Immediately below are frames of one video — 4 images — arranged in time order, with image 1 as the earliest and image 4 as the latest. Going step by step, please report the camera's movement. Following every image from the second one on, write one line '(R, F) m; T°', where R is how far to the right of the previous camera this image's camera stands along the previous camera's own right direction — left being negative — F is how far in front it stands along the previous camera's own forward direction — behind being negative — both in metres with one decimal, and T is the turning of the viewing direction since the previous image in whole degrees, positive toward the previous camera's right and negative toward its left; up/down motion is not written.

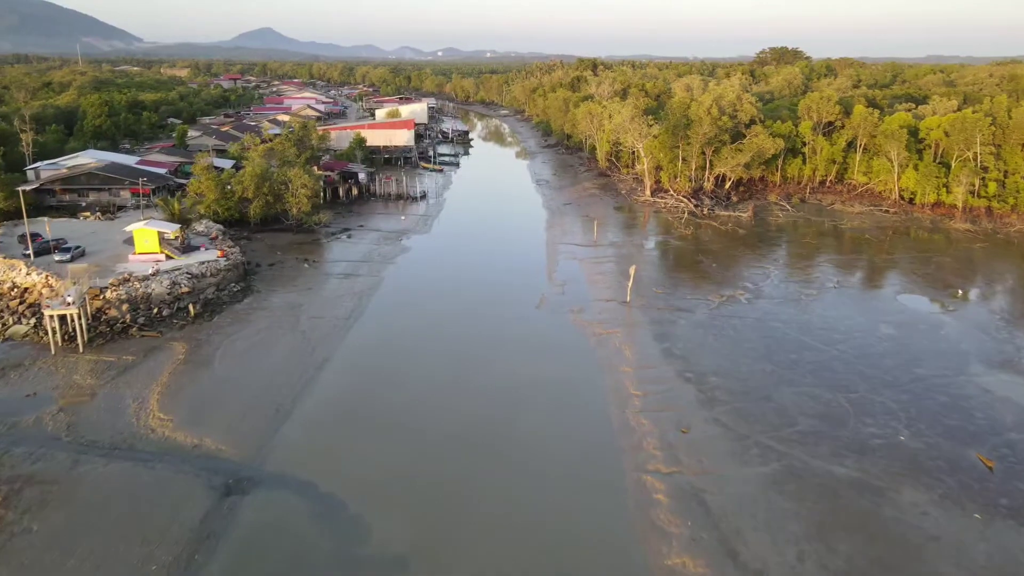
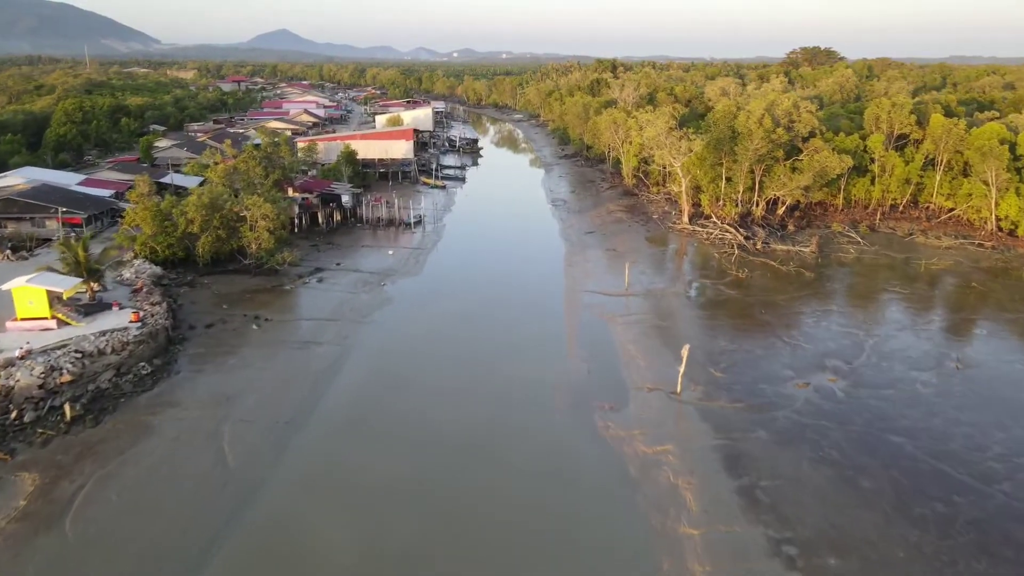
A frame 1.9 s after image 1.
(+0.2, +7.0) m; -1°
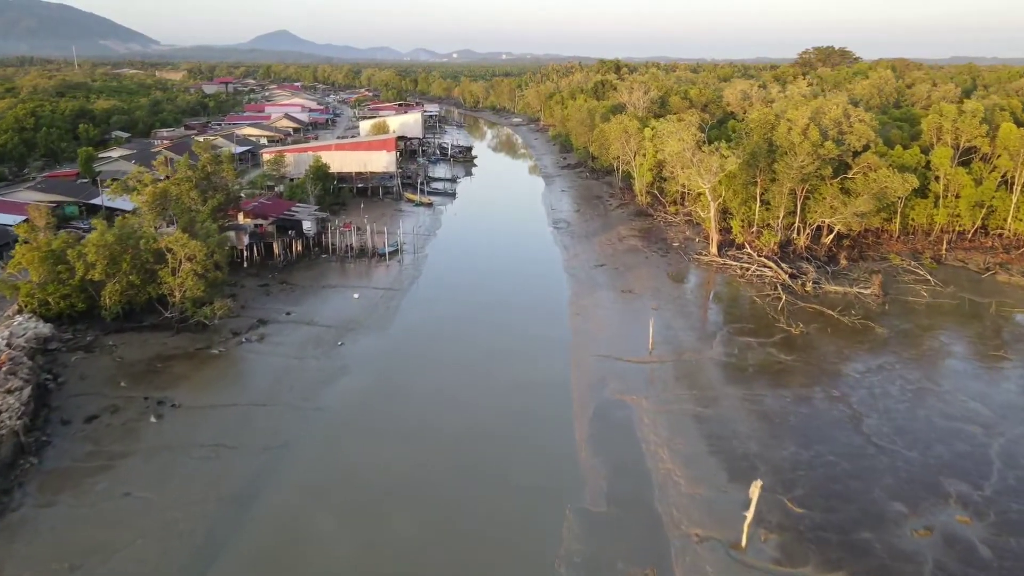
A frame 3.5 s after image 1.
(+0.2, +6.1) m; 0°
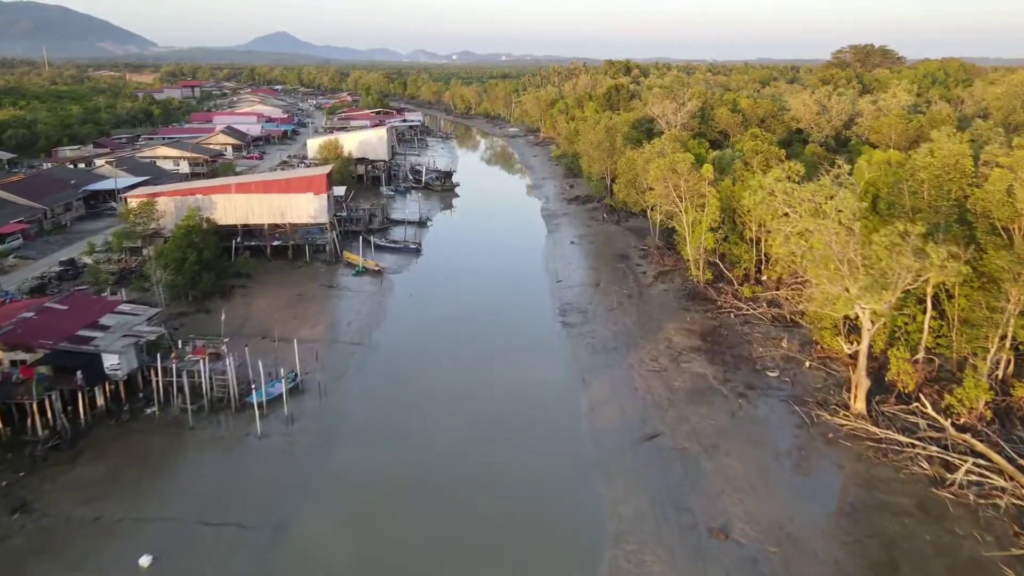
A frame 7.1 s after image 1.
(+0.6, +14.3) m; 0°
